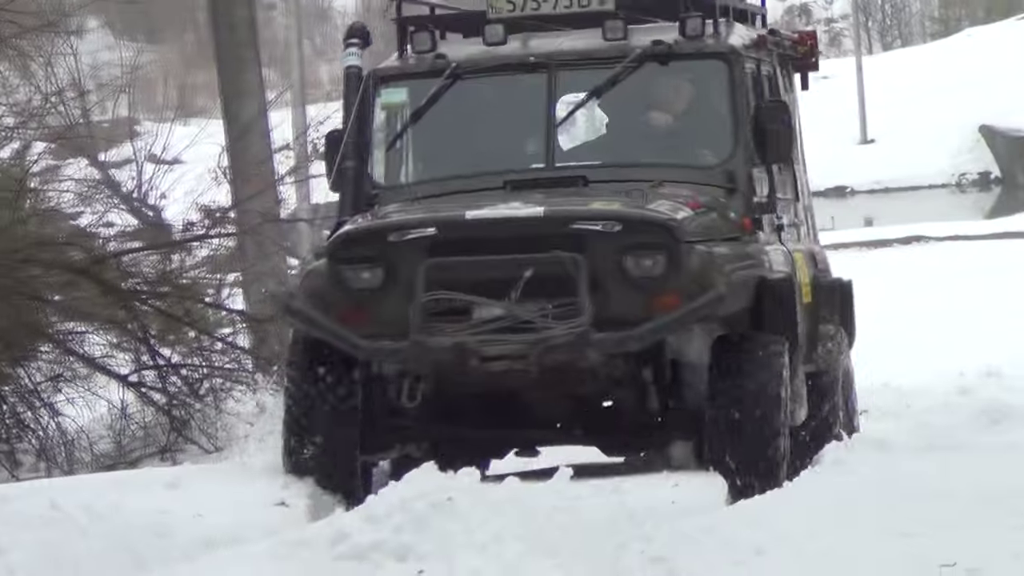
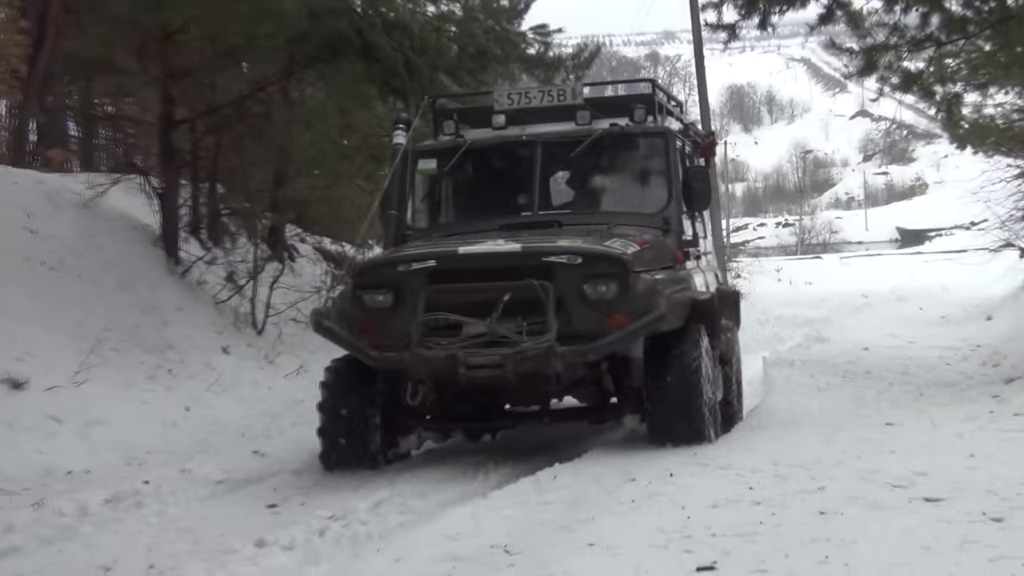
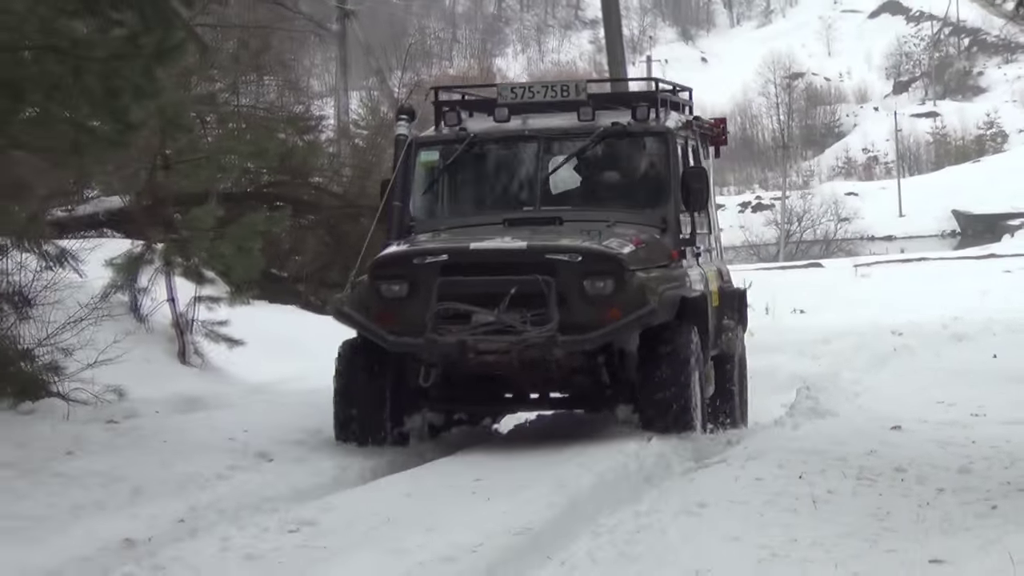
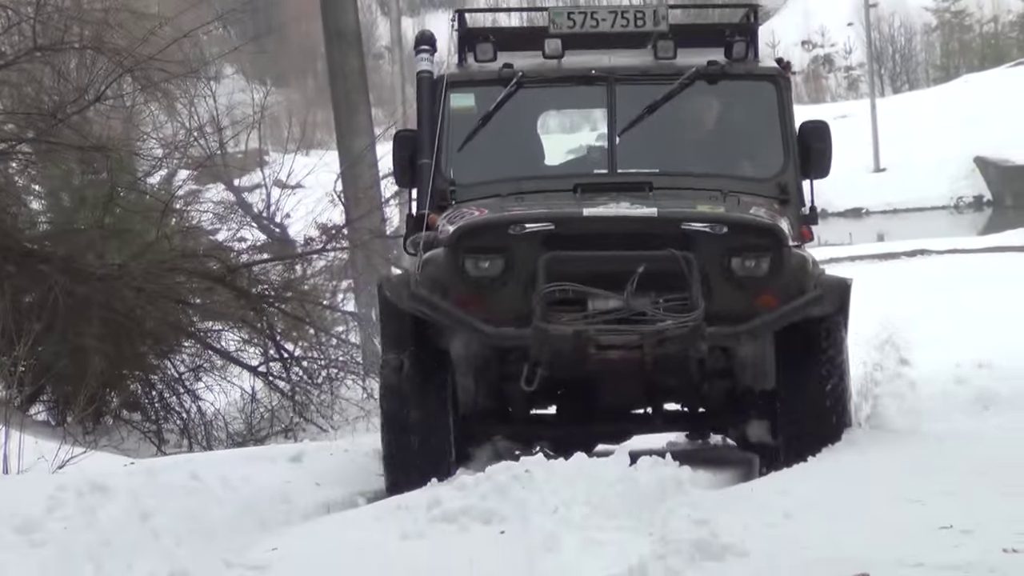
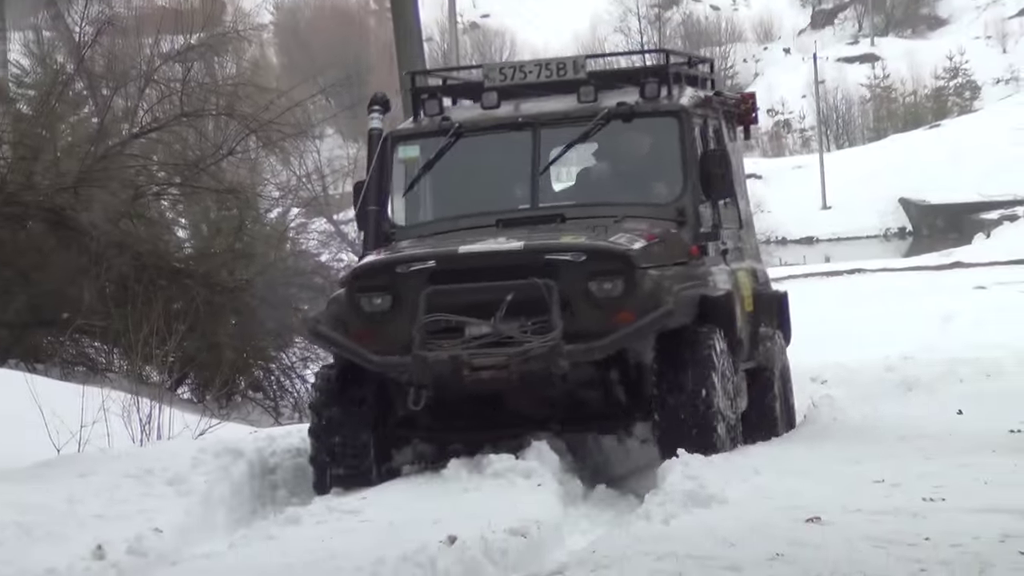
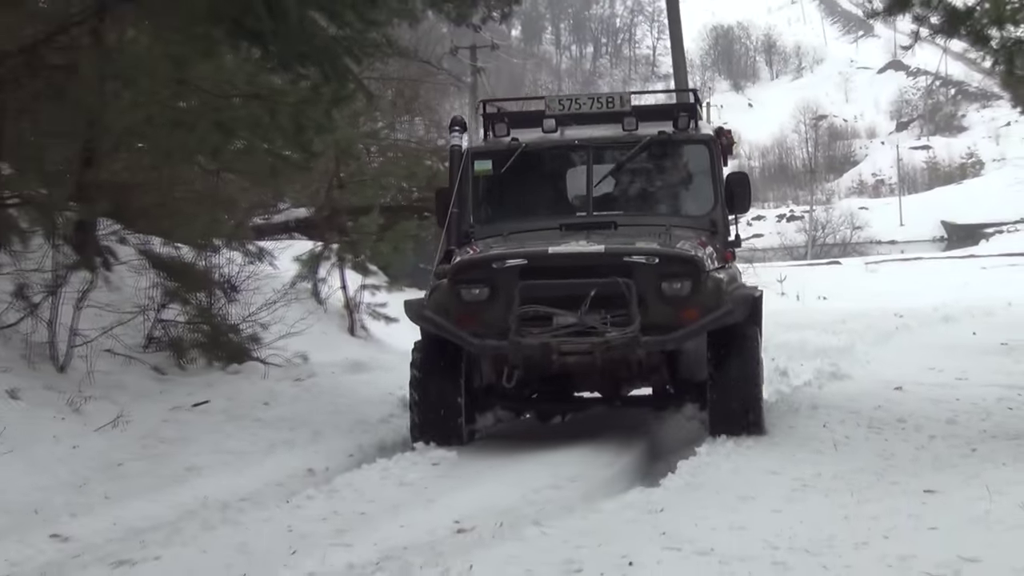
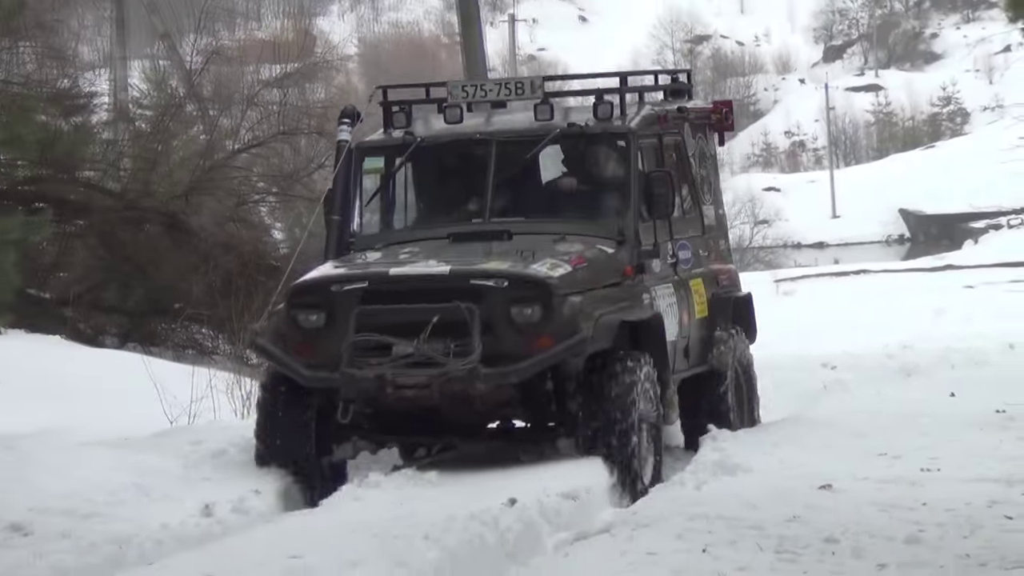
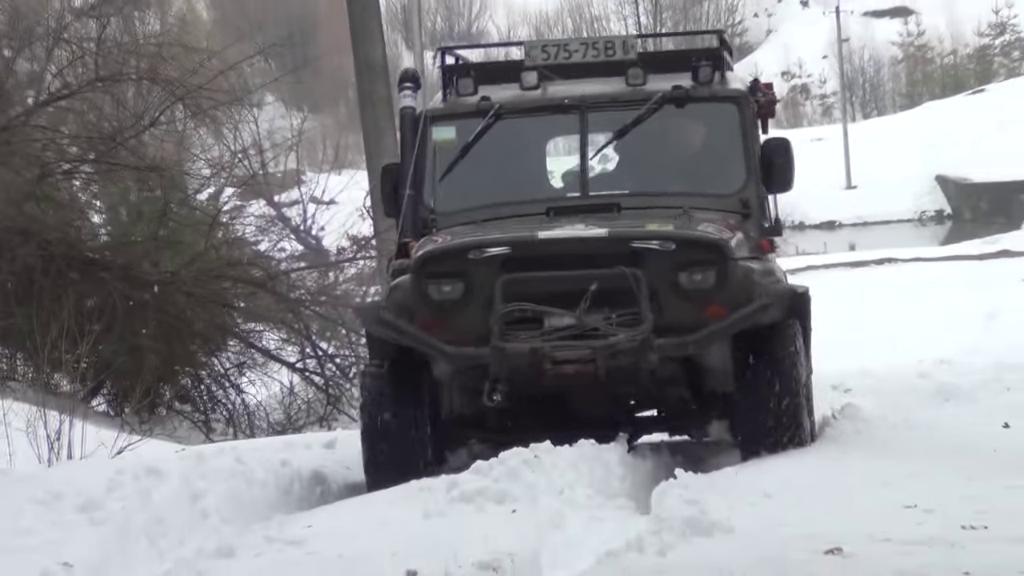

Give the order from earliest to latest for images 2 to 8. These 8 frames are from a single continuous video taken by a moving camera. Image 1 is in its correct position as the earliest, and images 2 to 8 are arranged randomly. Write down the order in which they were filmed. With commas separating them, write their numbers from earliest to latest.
4, 8, 5, 7, 3, 6, 2
